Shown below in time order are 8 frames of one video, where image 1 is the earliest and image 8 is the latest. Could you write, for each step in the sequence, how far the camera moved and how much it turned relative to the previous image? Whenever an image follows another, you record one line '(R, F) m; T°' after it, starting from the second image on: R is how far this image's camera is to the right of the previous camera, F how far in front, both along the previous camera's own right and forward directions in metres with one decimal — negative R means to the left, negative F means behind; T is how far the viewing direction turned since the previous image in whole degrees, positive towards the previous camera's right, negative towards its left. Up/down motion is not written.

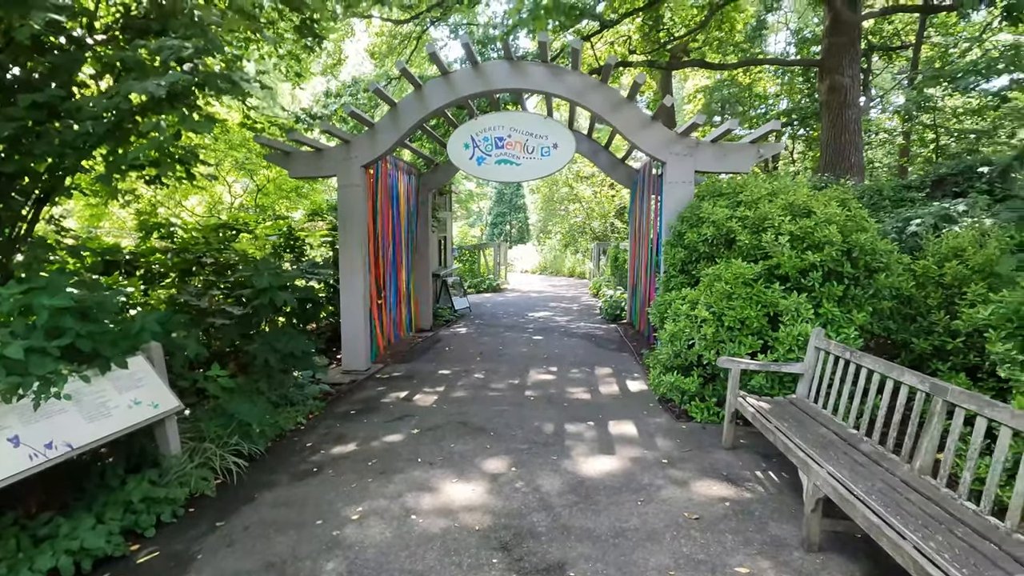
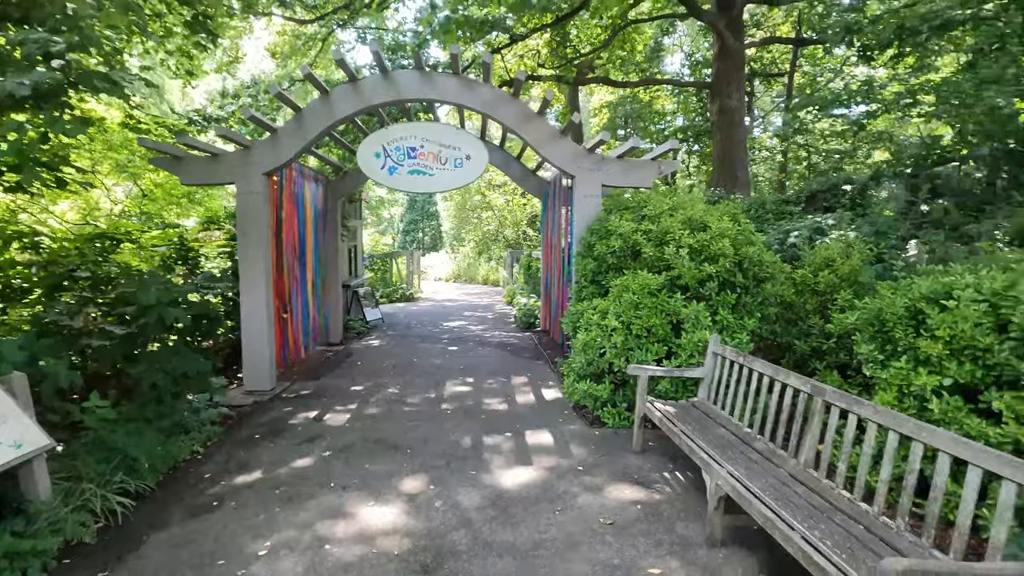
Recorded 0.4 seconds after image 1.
(0.0, 0.0) m; +9°
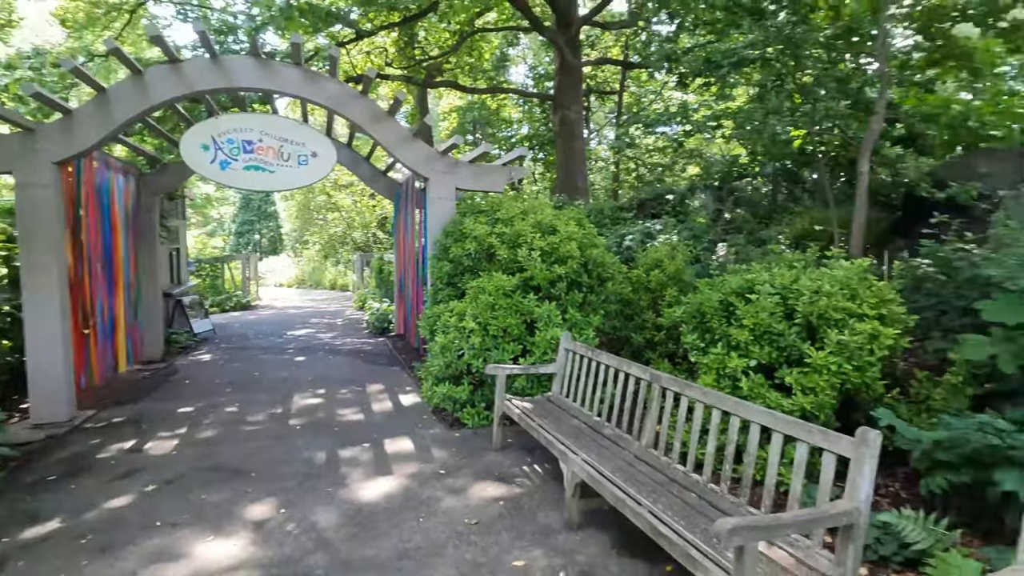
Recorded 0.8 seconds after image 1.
(0.0, 0.0) m; +16°
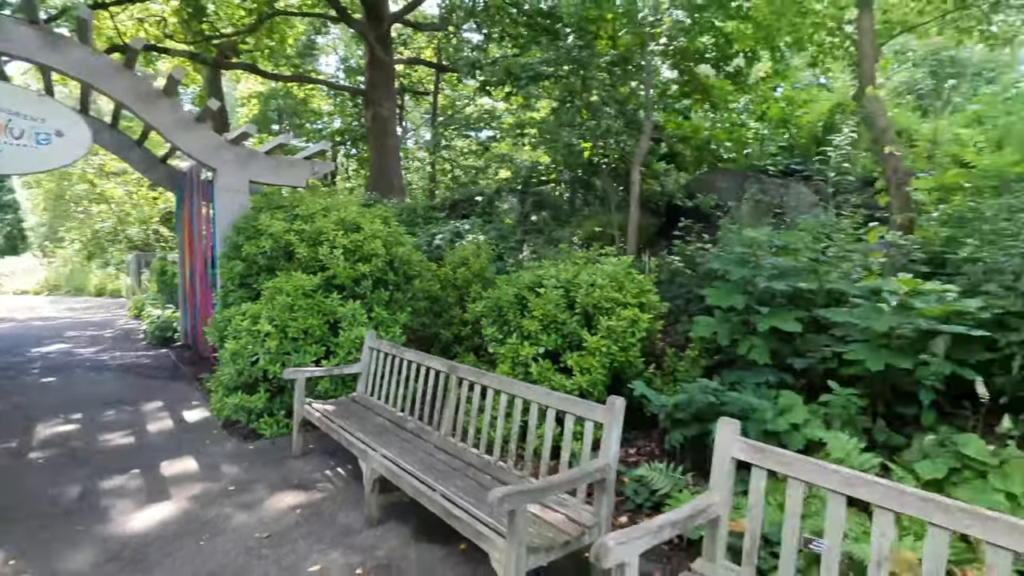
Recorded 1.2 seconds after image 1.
(+0.1, -0.1) m; +19°
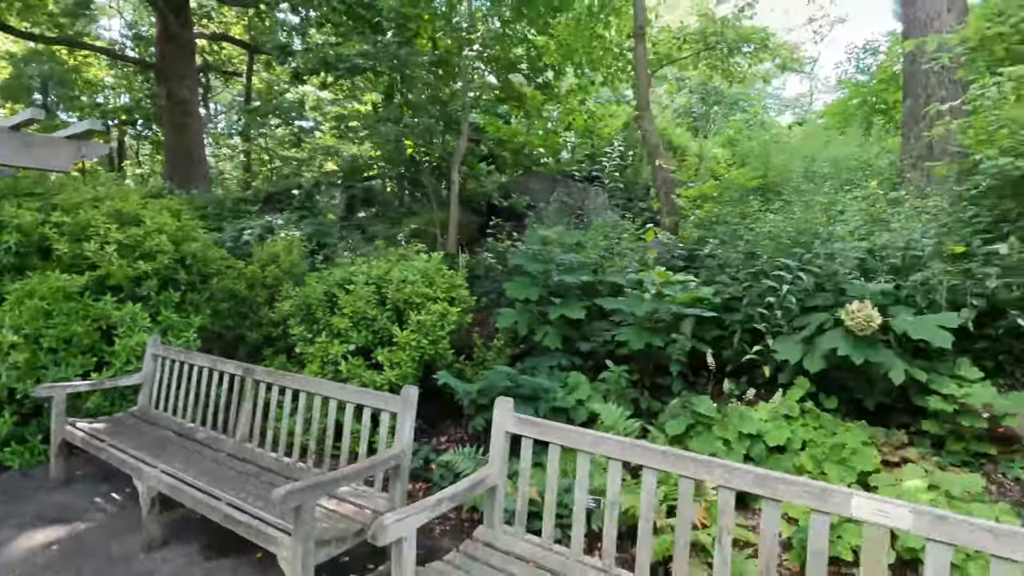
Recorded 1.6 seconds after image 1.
(+0.2, -0.1) m; +17°
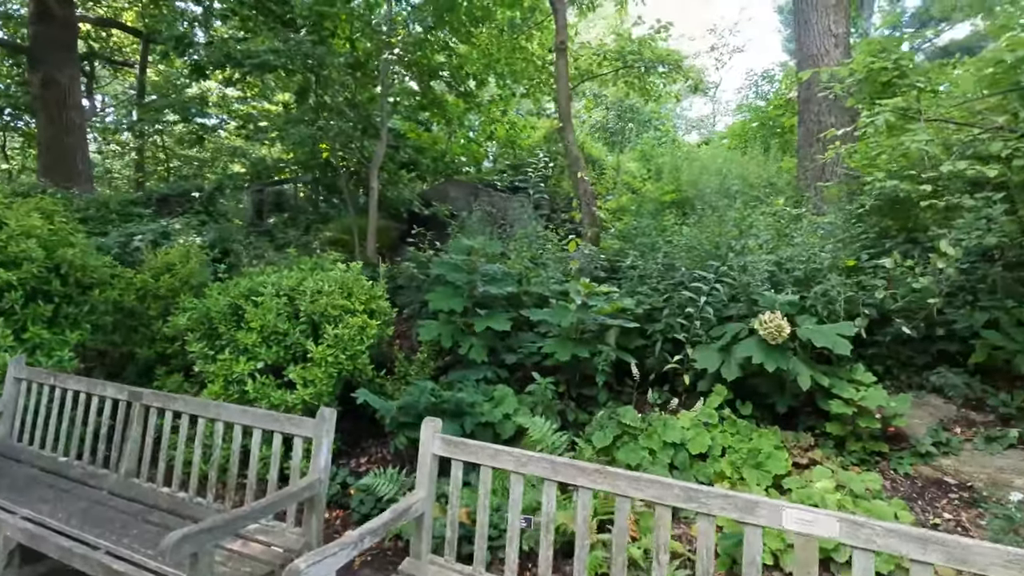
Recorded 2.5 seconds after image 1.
(0.0, +0.1) m; +9°
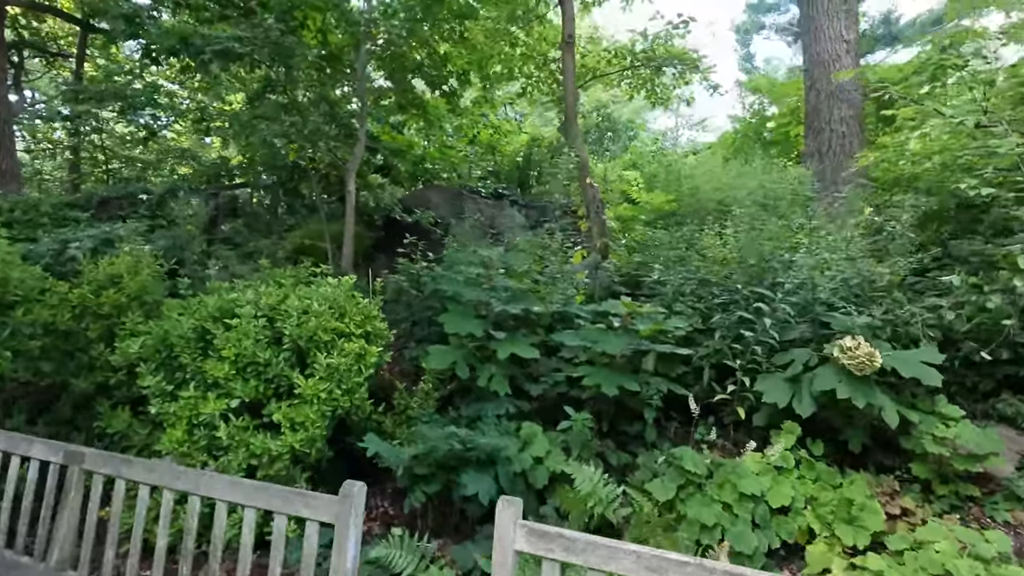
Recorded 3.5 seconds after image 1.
(-0.4, +0.5) m; +5°
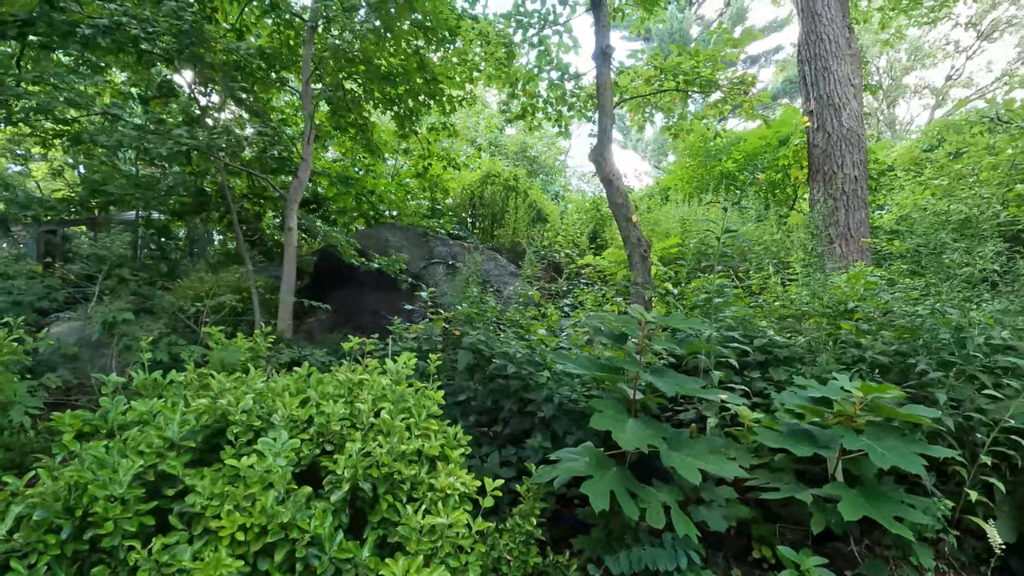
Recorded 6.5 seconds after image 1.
(-1.1, +1.2) m; +14°
